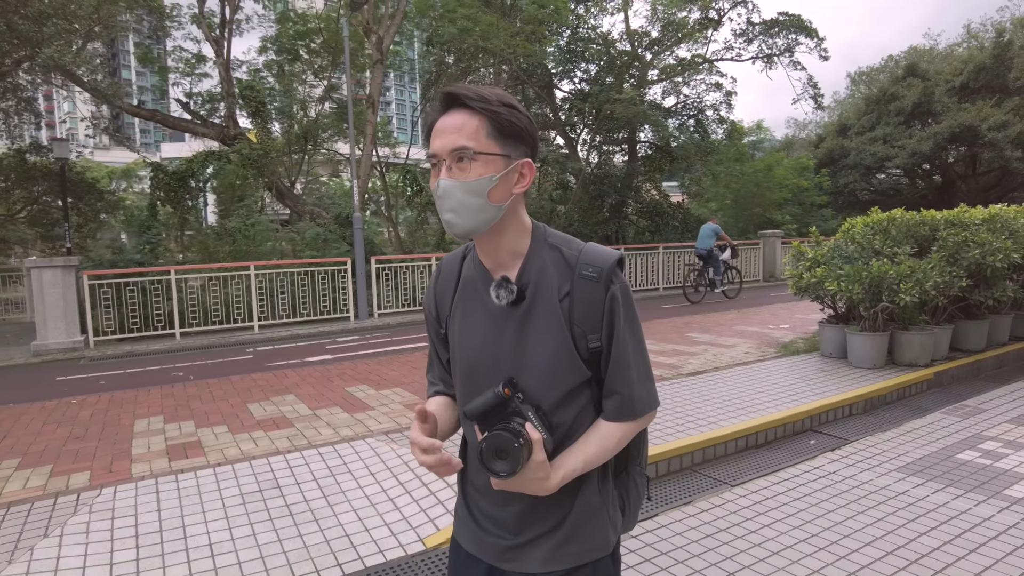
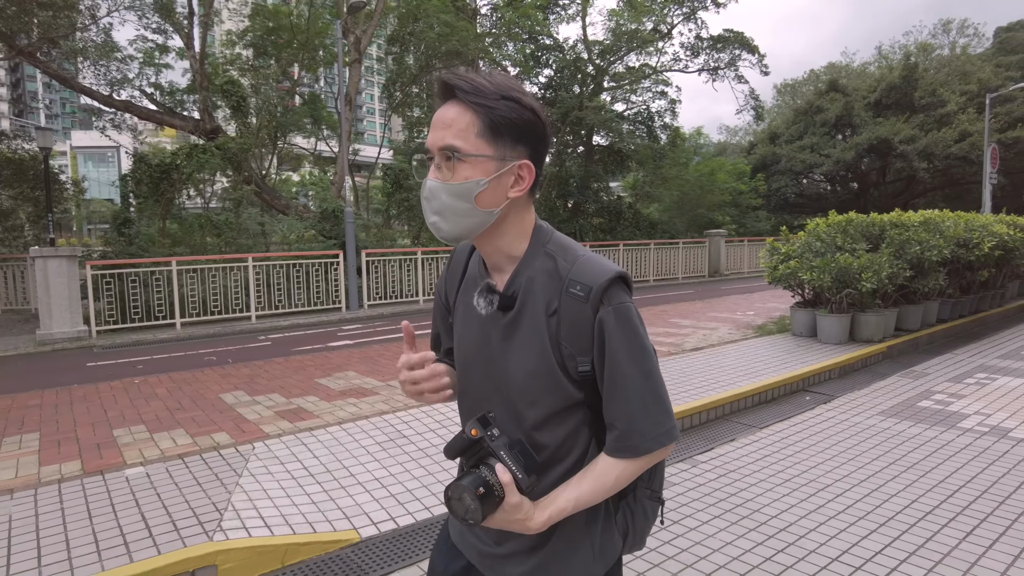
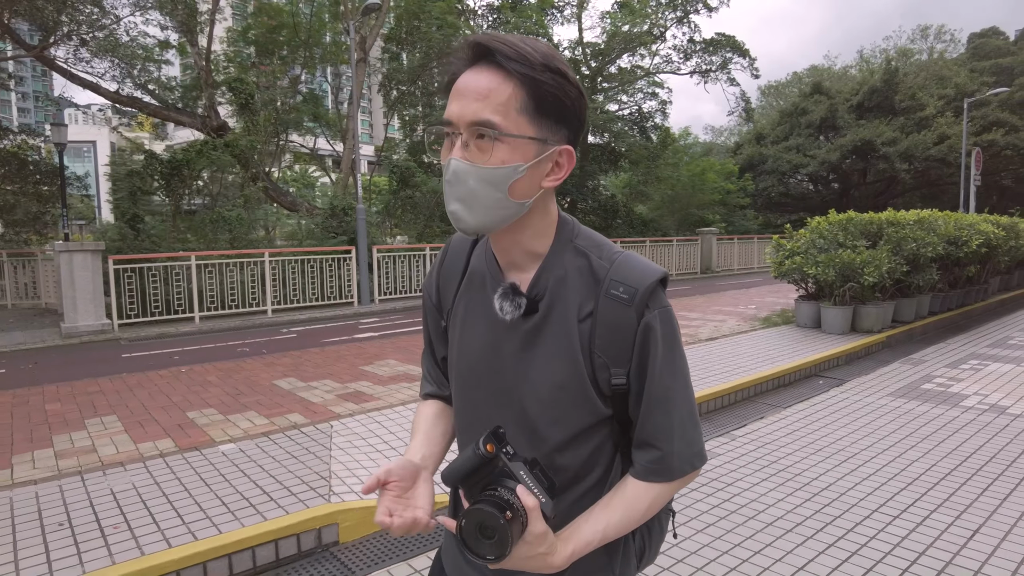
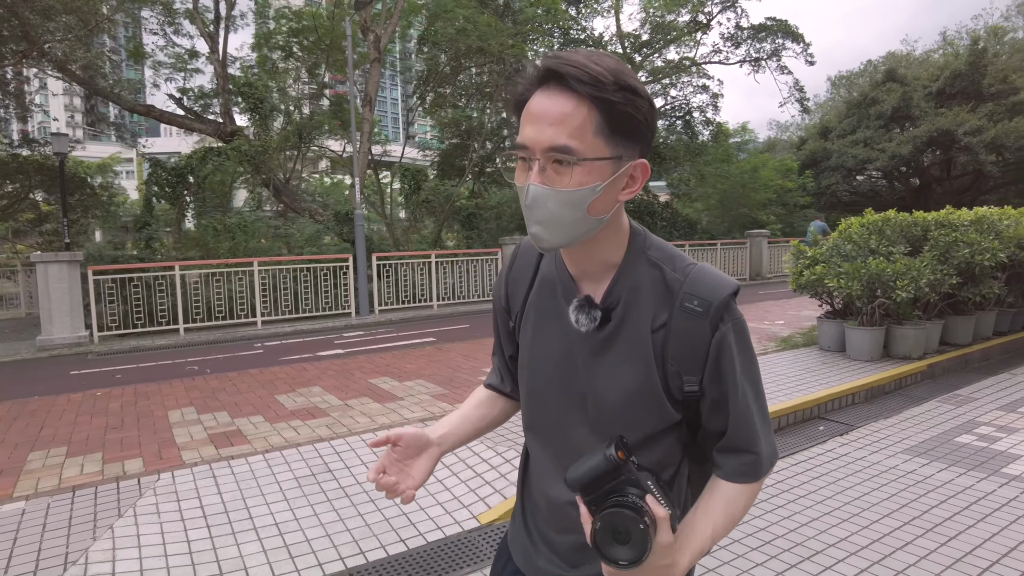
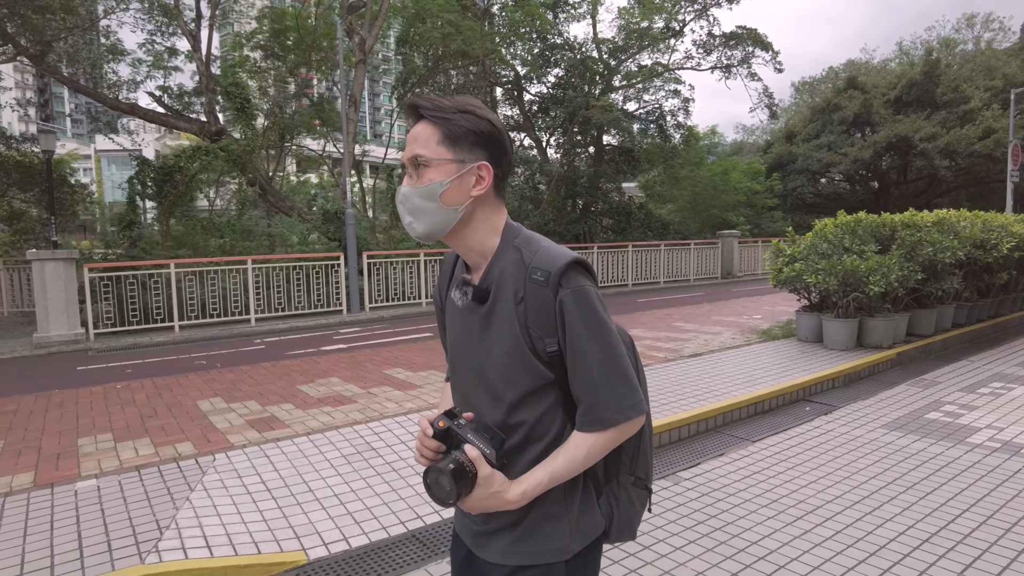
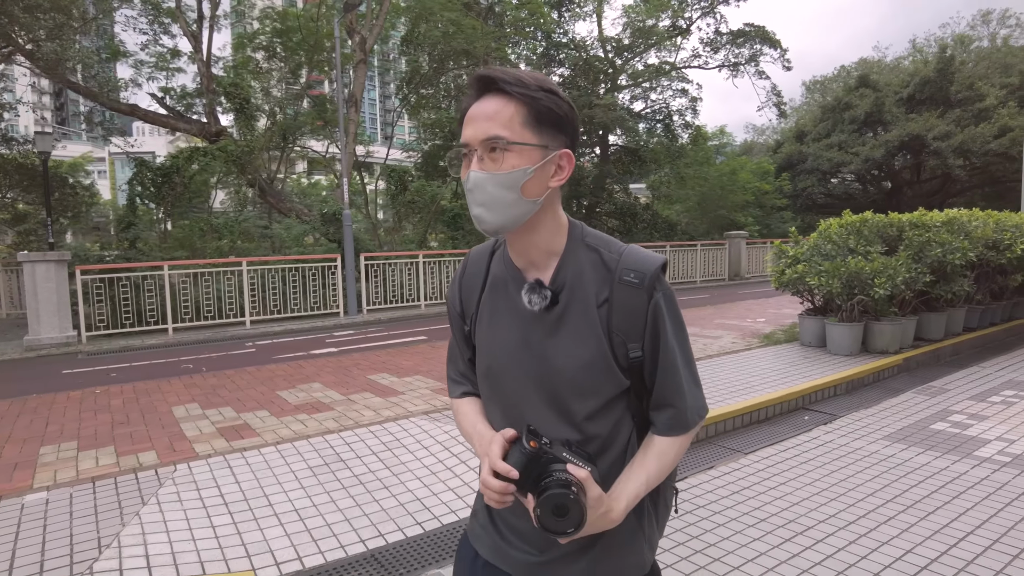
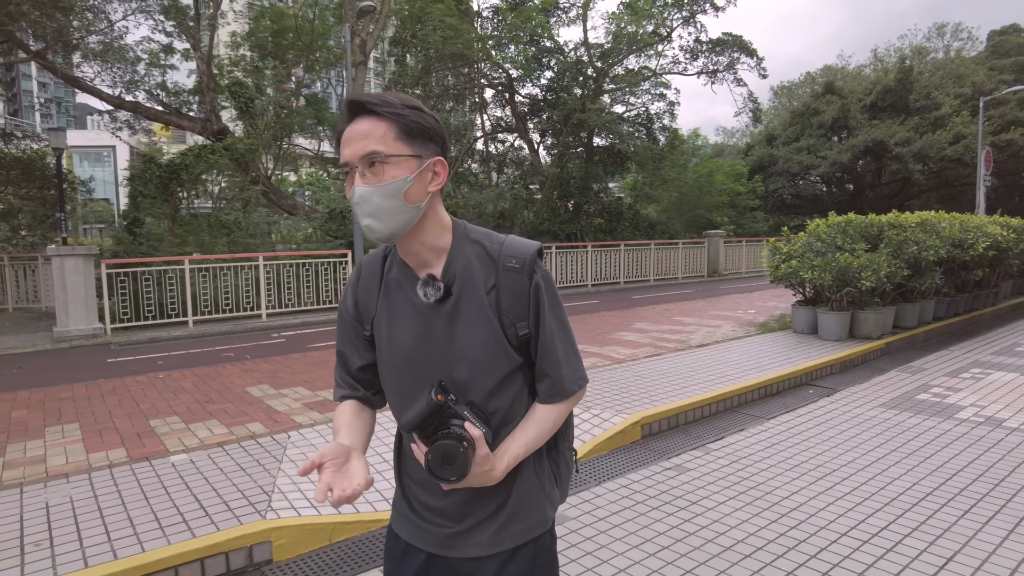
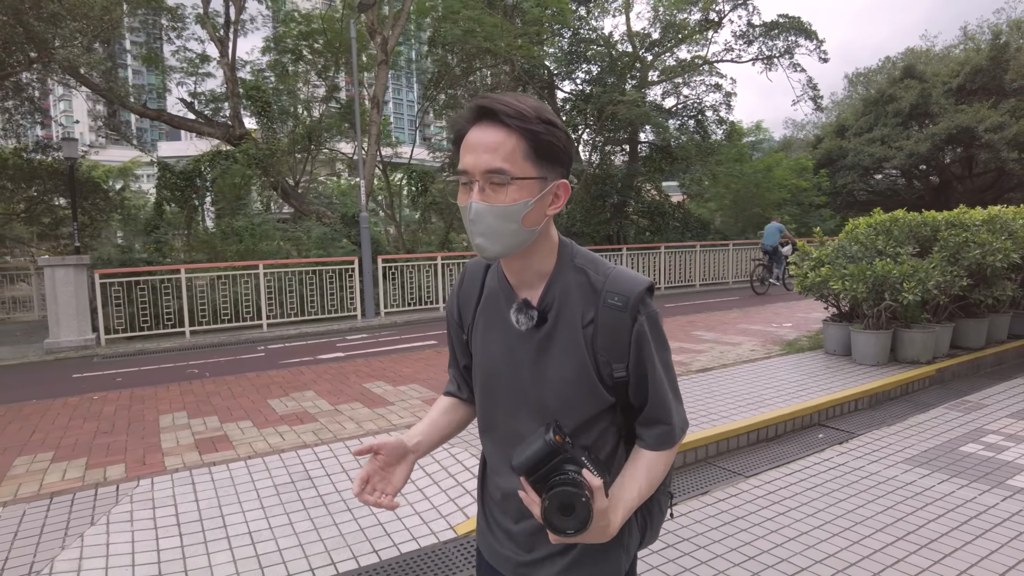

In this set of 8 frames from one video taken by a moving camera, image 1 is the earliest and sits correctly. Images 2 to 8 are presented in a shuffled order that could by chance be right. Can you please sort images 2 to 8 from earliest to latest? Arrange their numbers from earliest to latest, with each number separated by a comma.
8, 4, 6, 5, 2, 7, 3
